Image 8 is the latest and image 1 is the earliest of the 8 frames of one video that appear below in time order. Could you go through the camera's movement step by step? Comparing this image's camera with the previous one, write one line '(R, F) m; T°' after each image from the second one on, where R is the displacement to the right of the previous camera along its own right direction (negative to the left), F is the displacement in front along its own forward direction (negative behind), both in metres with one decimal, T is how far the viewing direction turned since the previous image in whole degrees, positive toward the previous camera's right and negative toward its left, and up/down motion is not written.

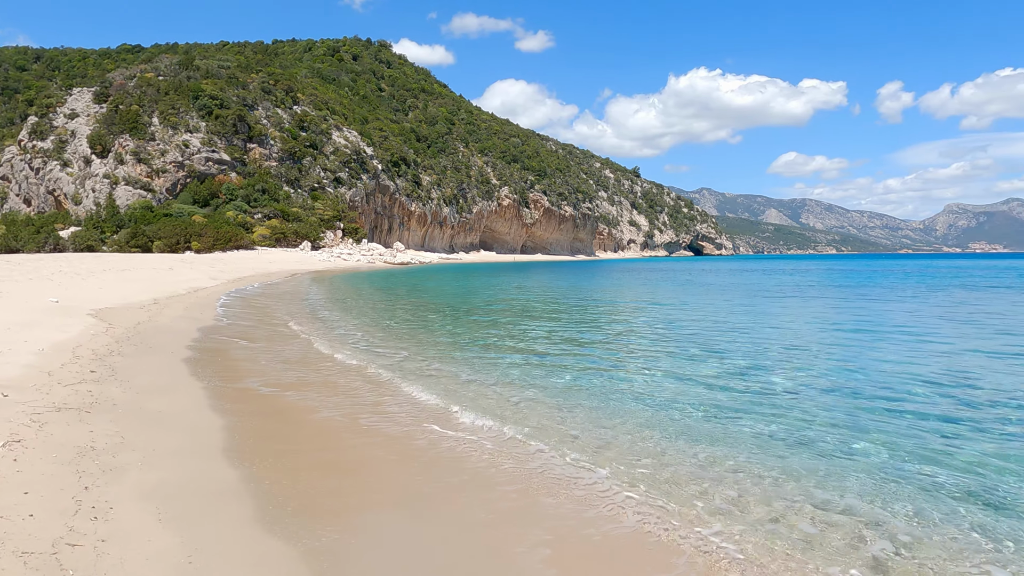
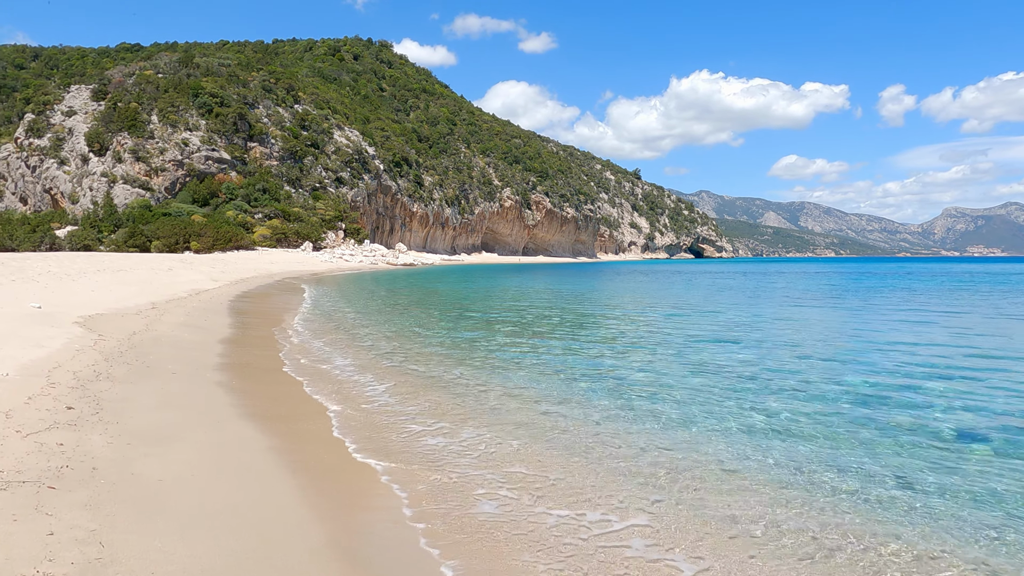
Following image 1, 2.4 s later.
(-0.4, +0.6) m; 0°
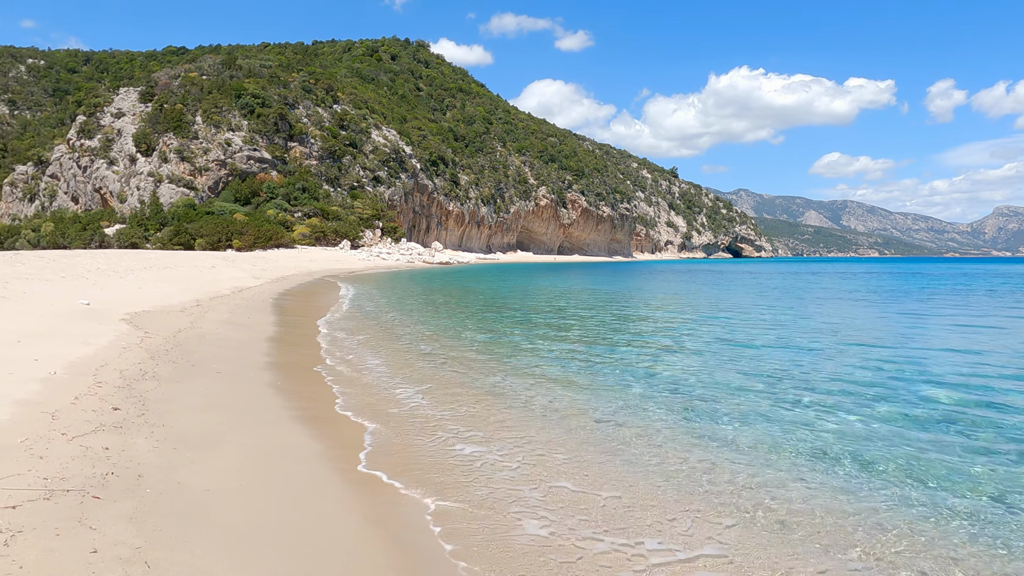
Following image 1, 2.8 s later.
(-0.5, +0.7) m; -3°
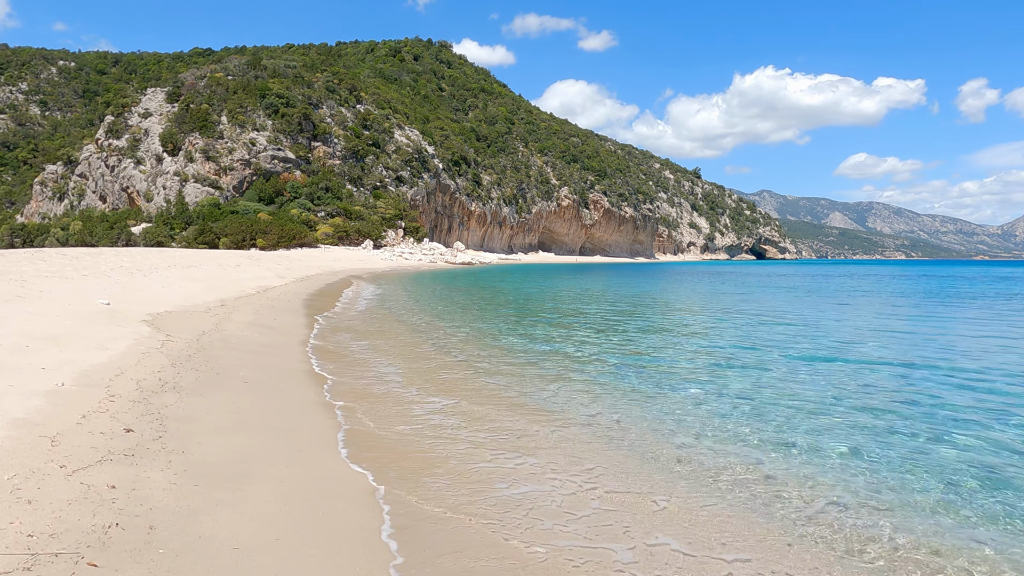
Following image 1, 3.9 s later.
(-0.4, +0.5) m; -2°
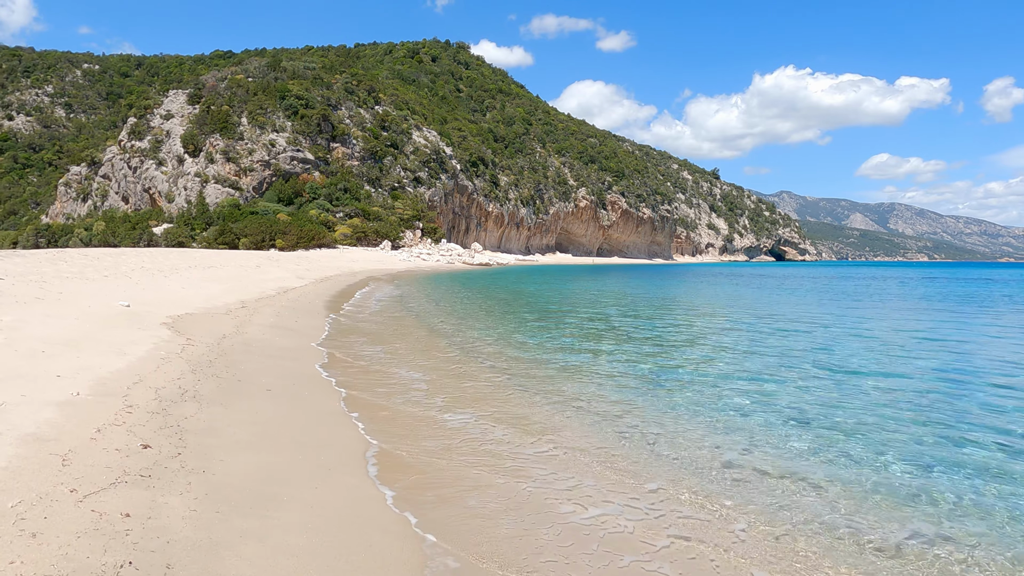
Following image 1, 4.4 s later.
(-0.3, +0.4) m; -2°
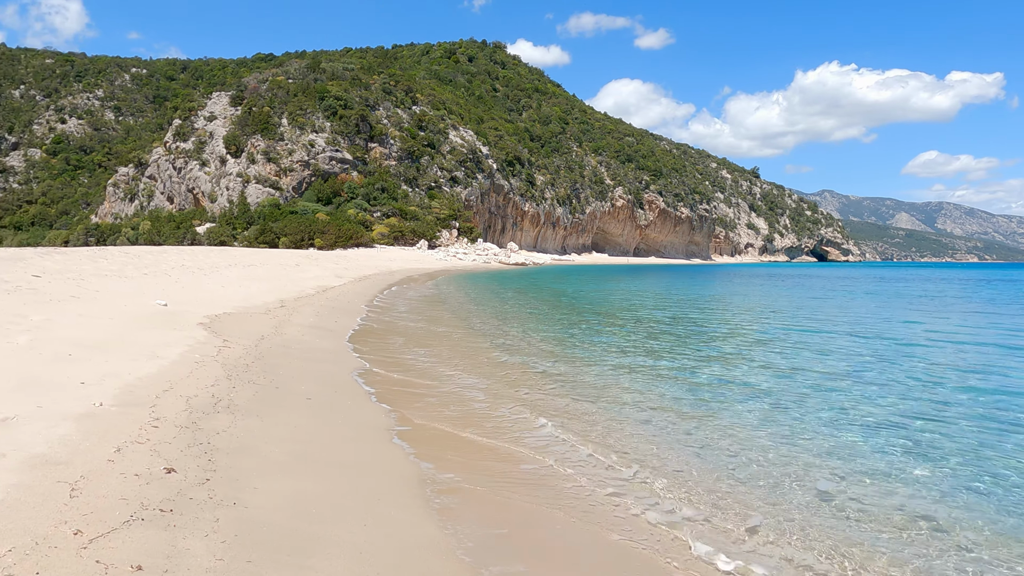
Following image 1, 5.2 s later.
(-0.5, +0.7) m; -3°
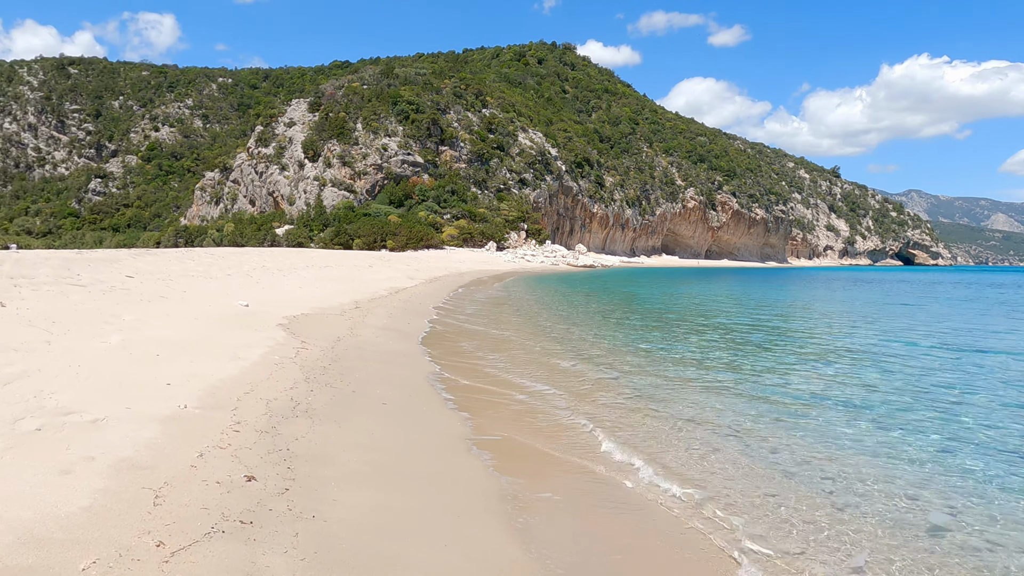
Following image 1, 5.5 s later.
(-0.7, +0.9) m; -6°
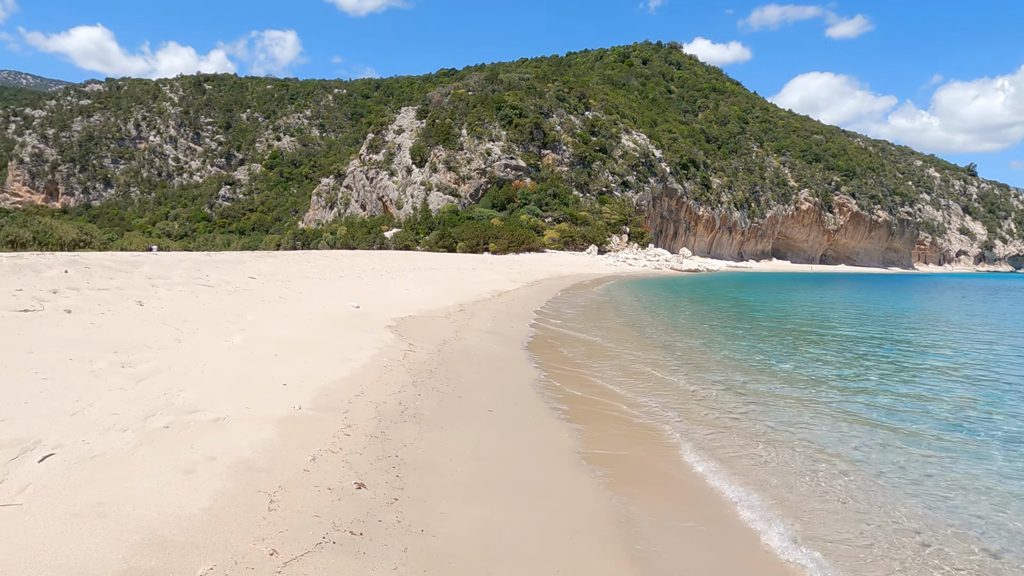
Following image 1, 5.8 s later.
(-0.5, +0.9) m; -11°
